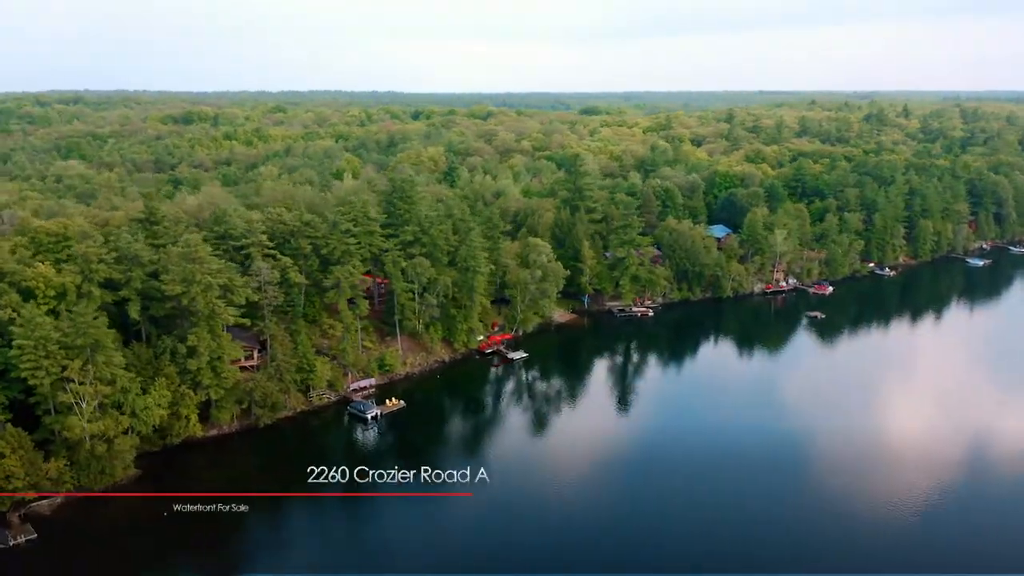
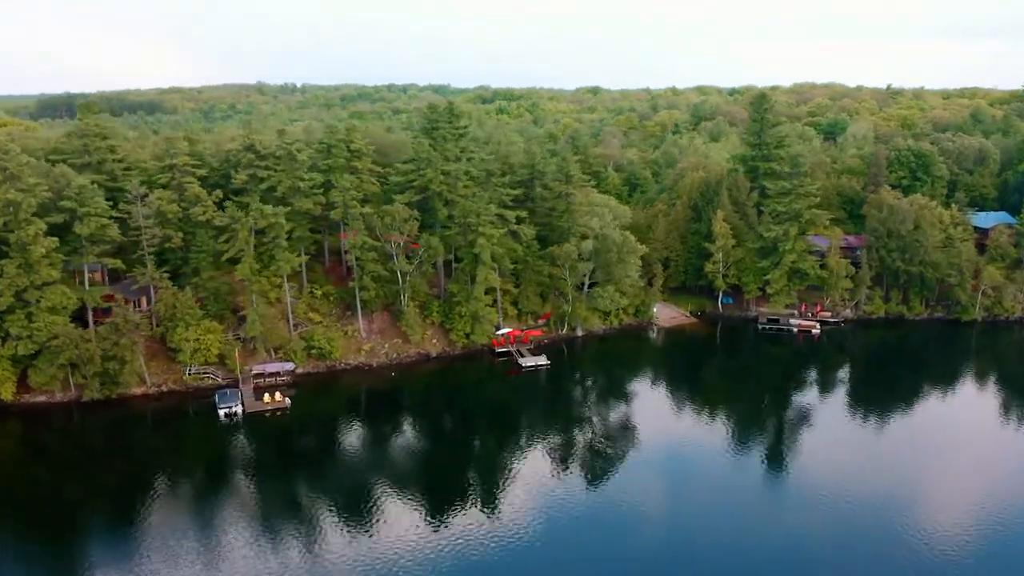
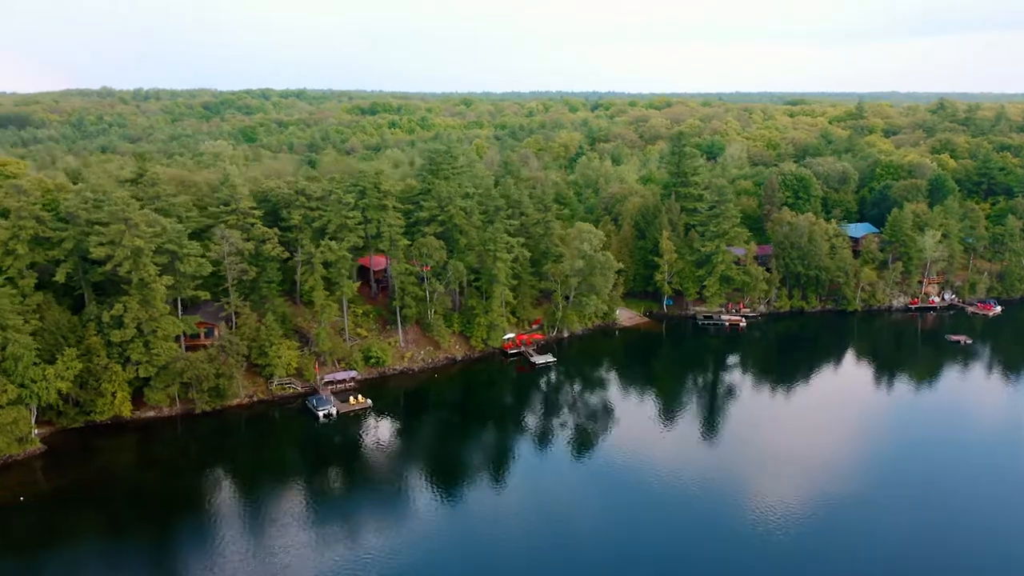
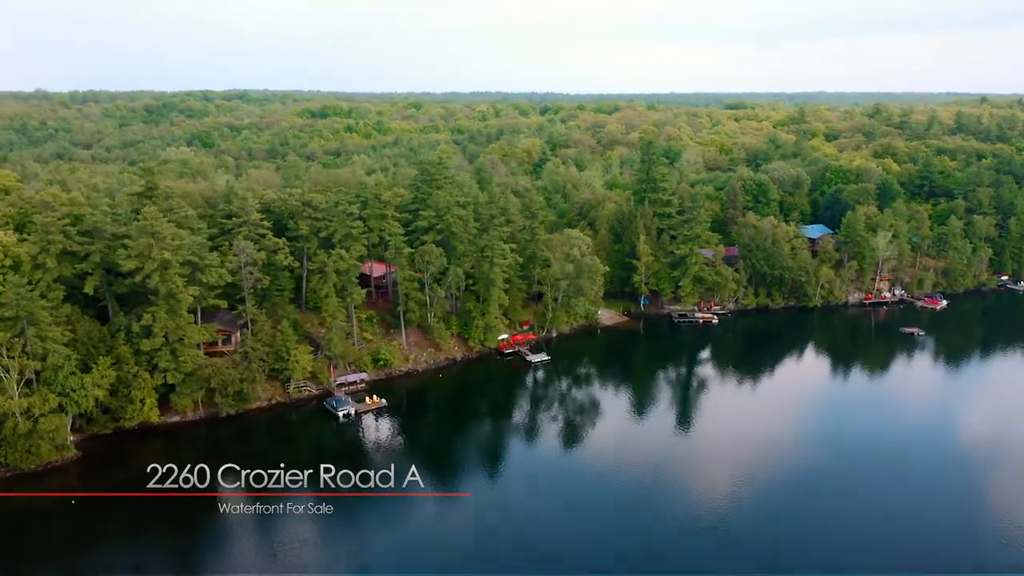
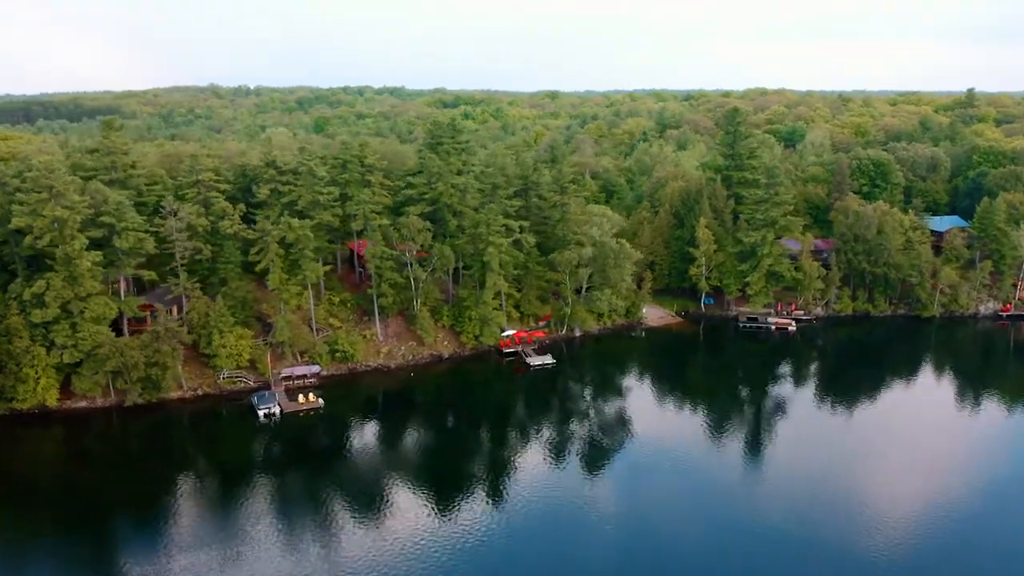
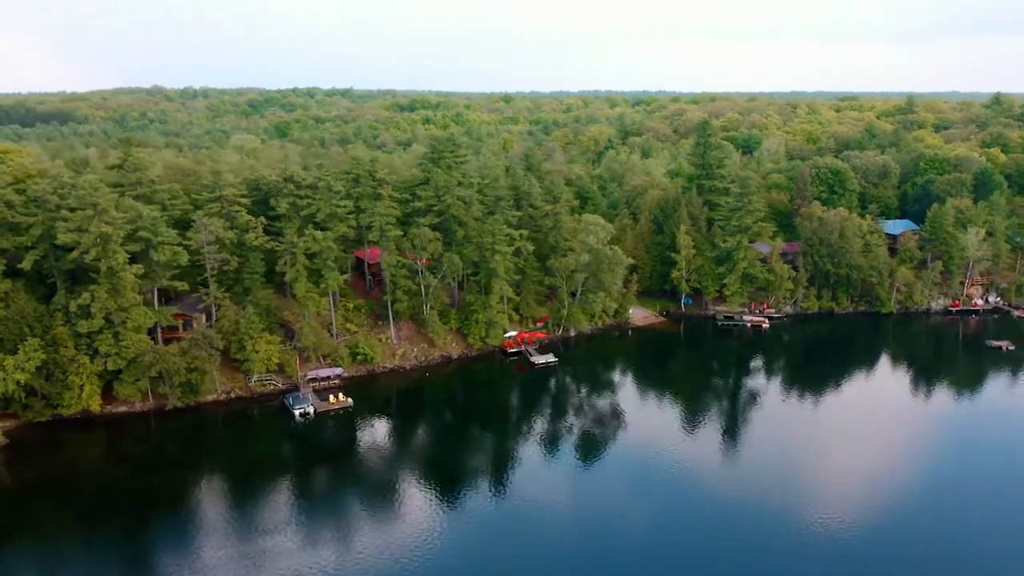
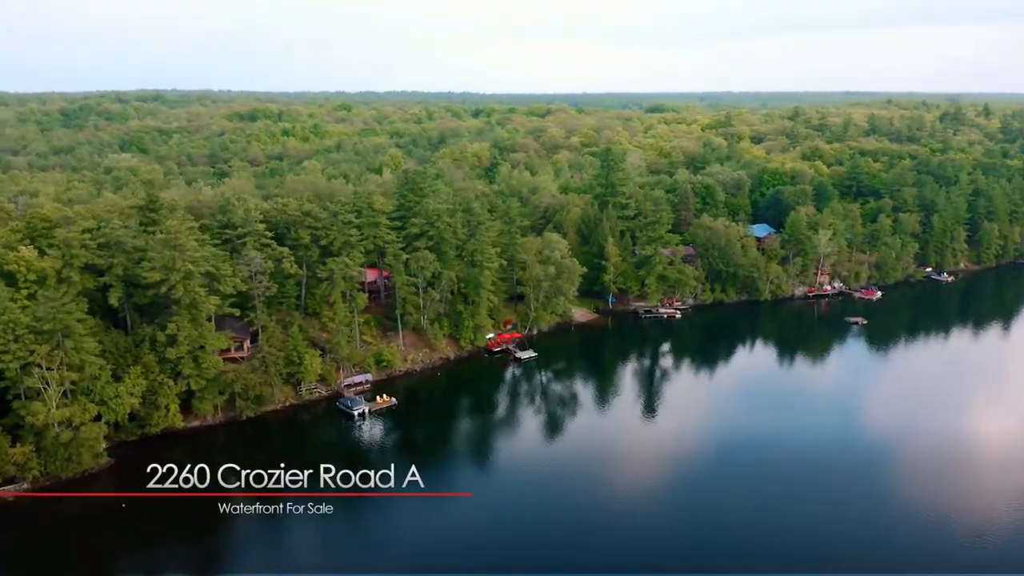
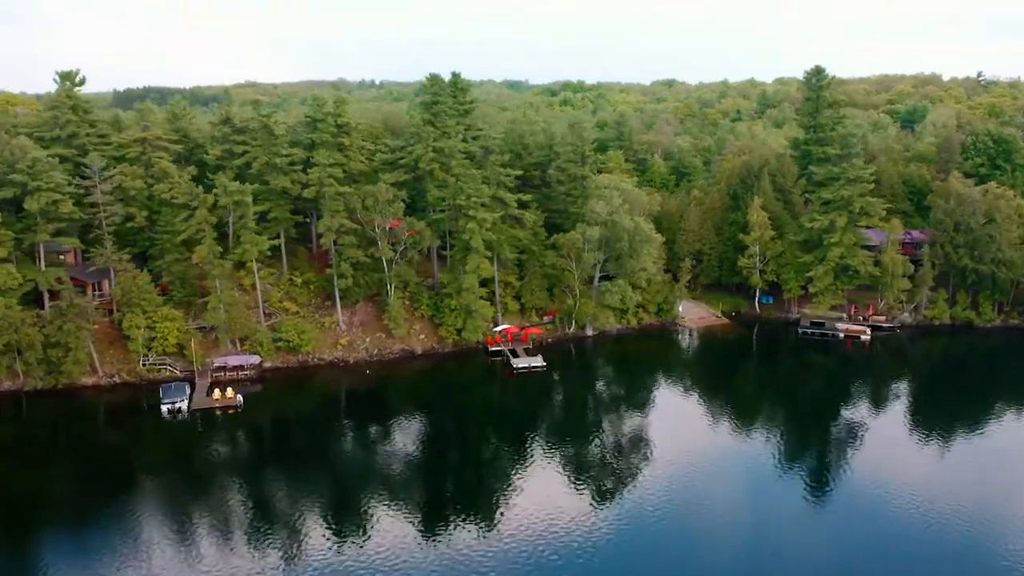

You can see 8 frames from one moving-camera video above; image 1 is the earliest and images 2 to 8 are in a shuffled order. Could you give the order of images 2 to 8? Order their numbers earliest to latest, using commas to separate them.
7, 4, 3, 6, 5, 2, 8
